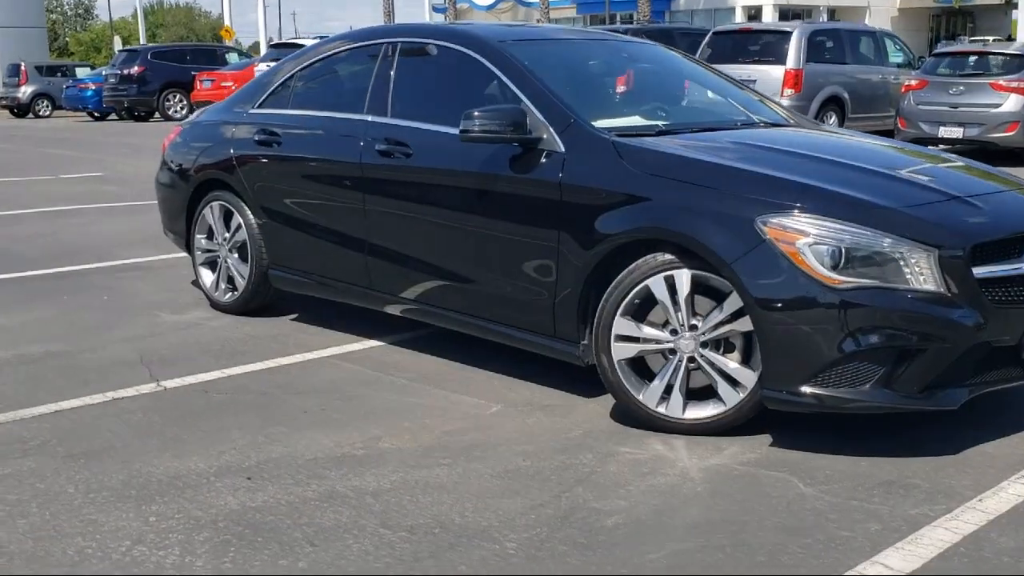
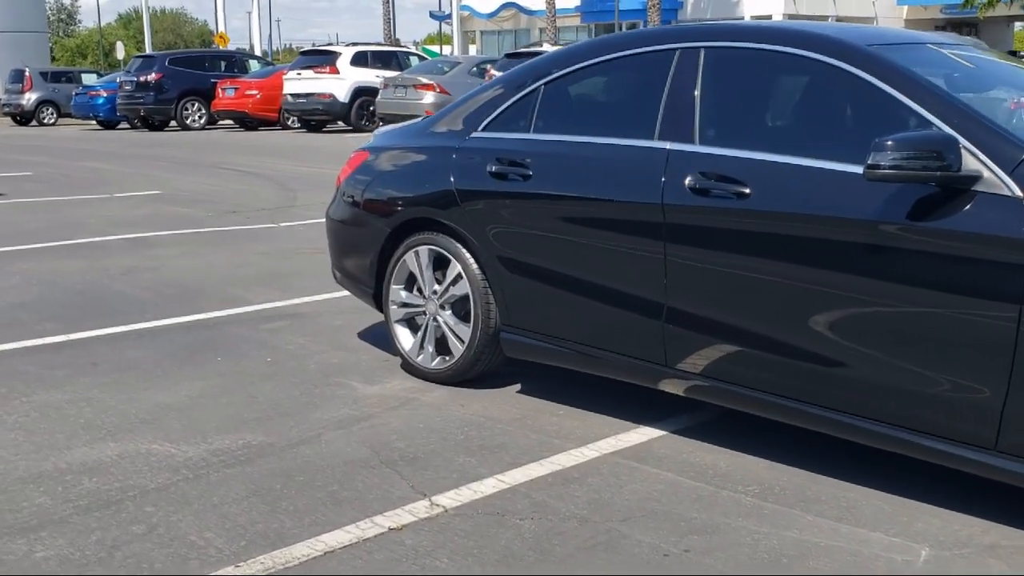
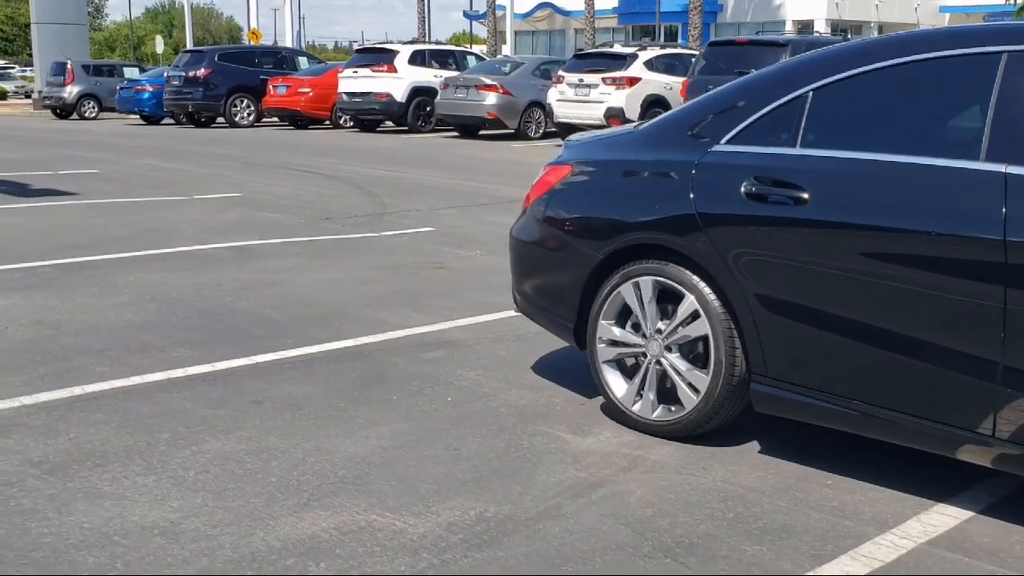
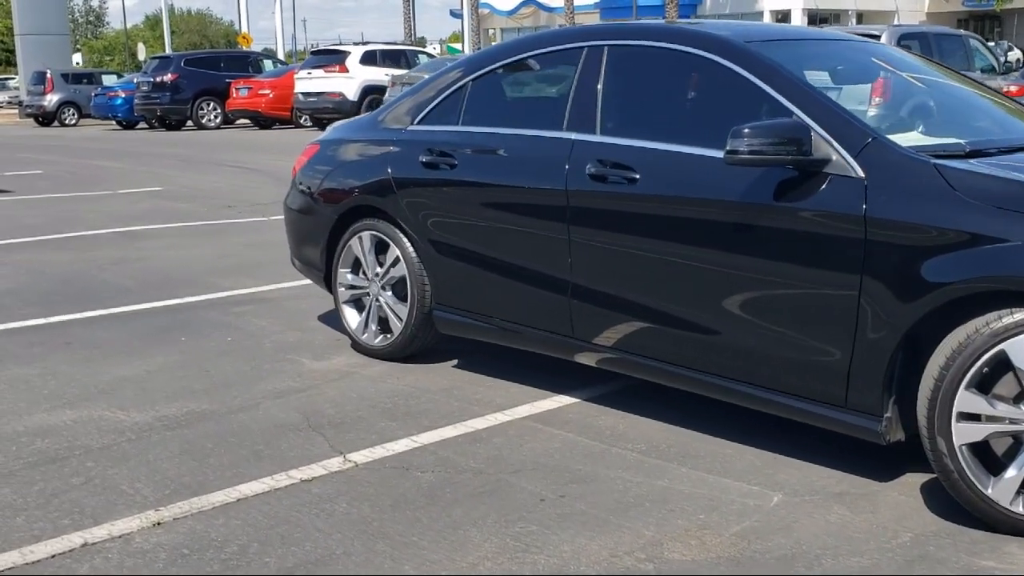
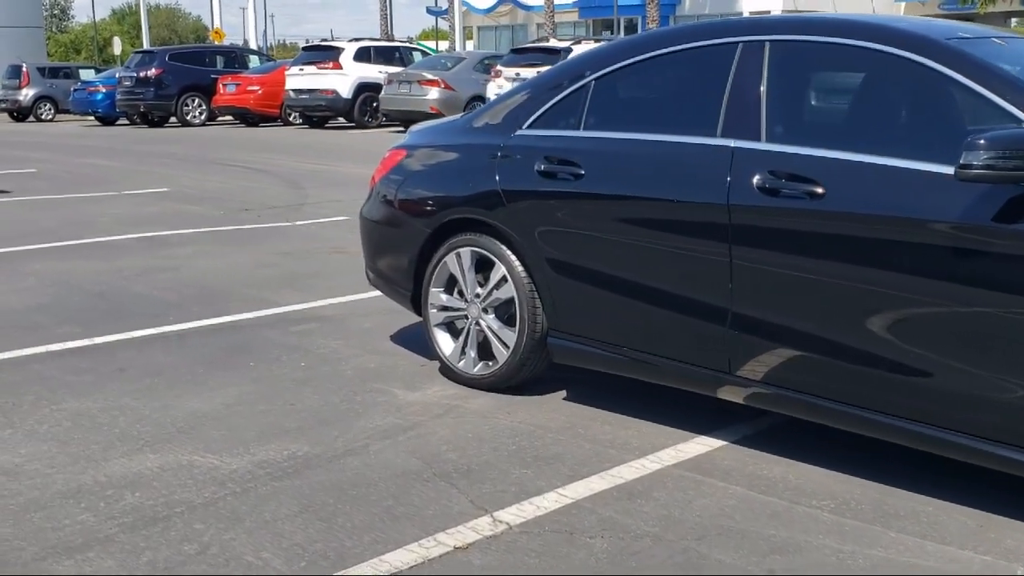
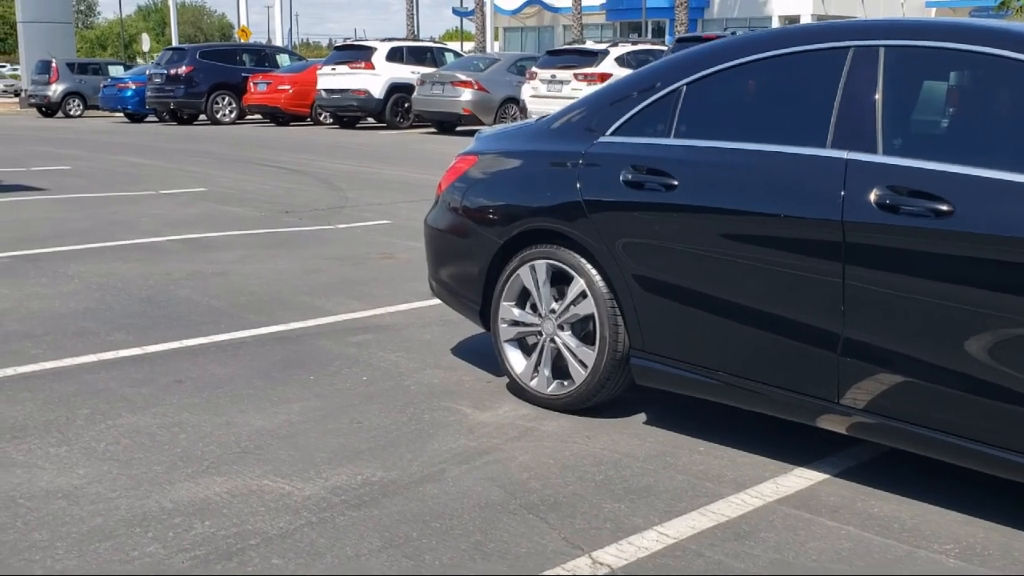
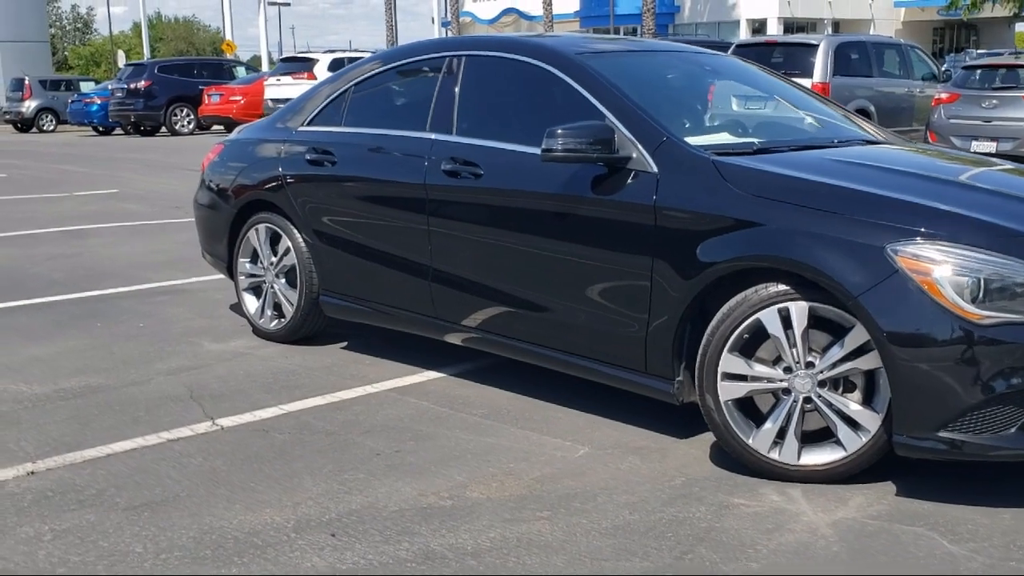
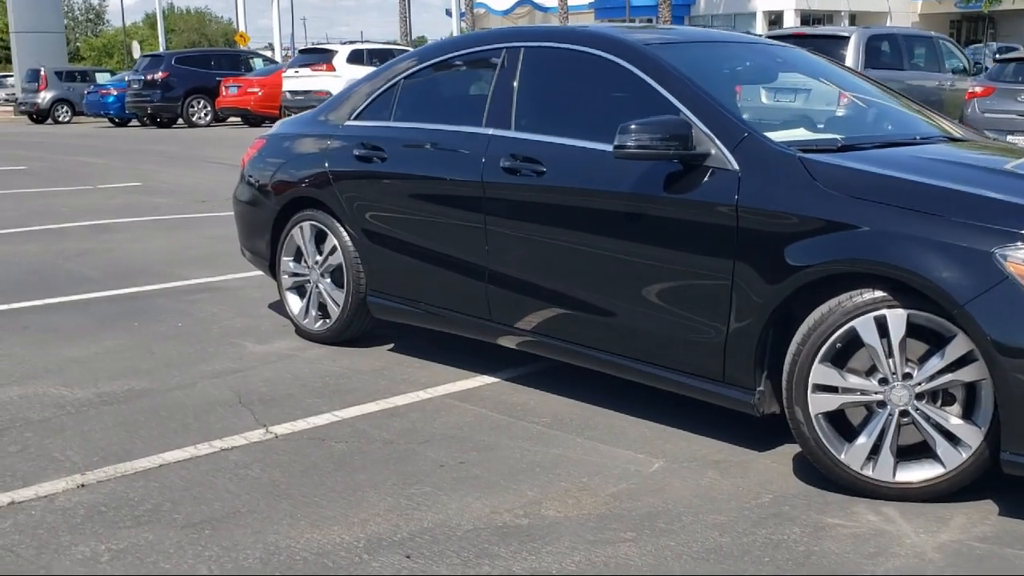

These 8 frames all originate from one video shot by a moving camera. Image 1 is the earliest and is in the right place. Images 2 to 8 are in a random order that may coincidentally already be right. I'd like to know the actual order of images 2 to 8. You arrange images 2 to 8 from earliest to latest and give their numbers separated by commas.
7, 8, 4, 2, 5, 6, 3
